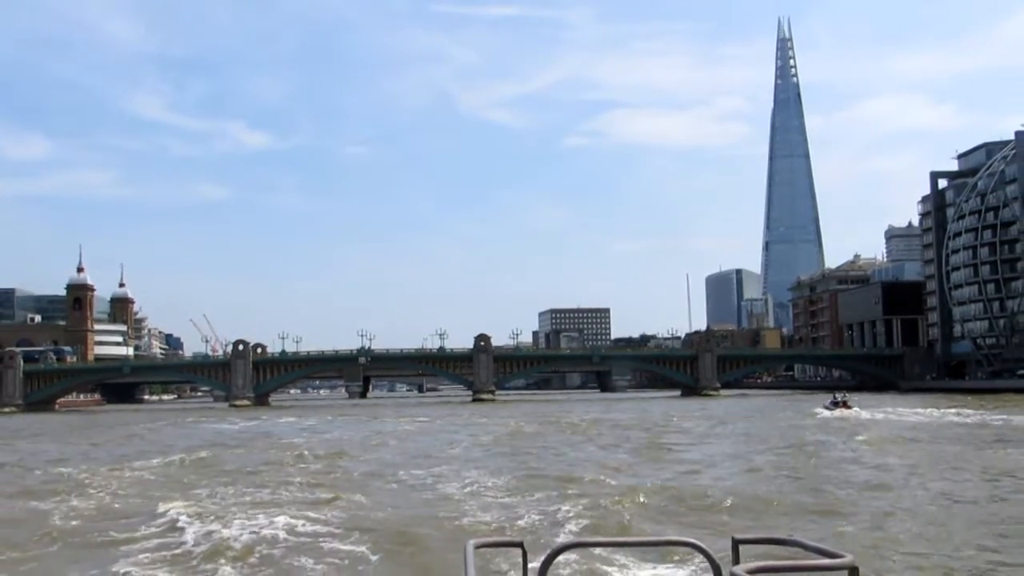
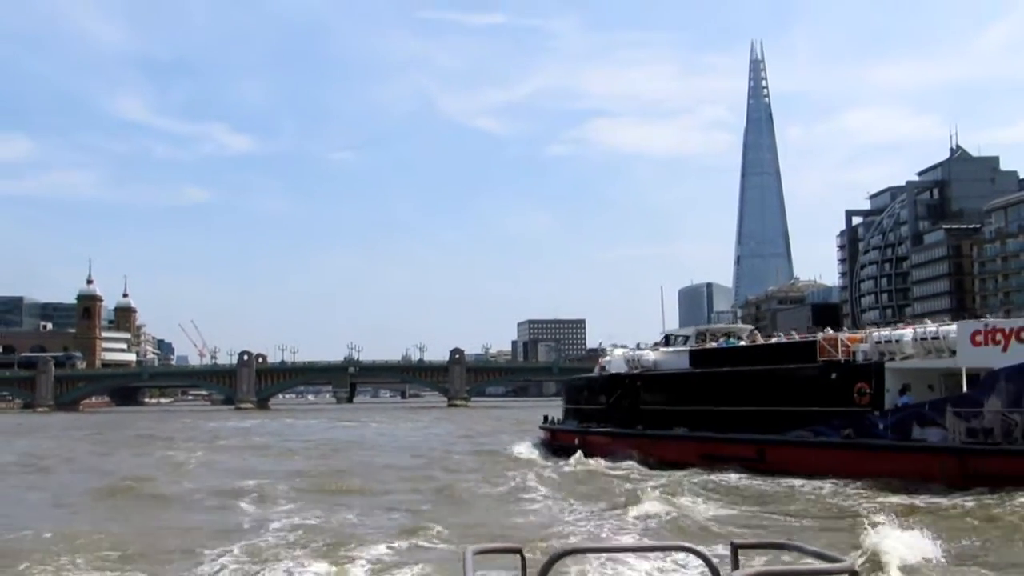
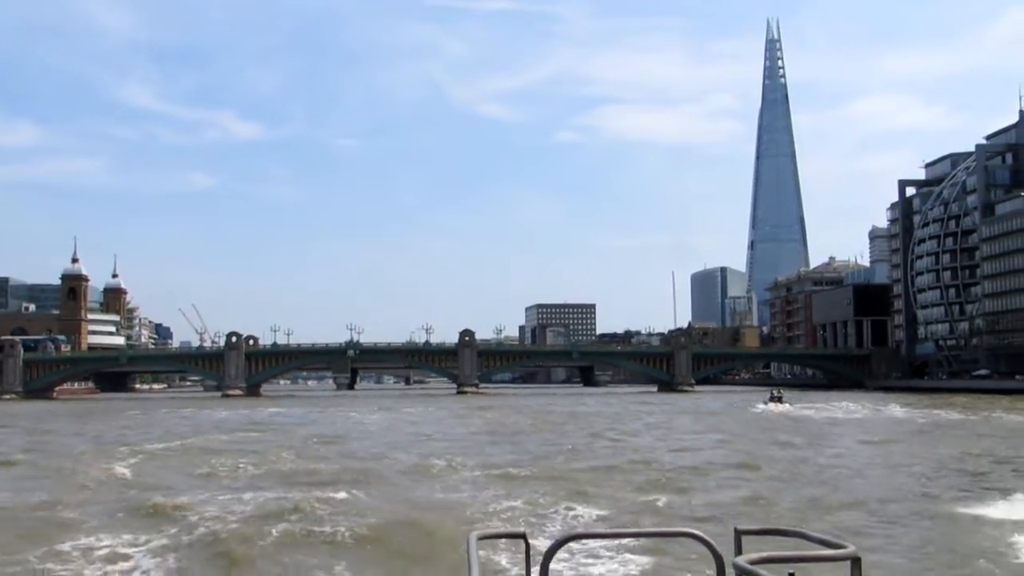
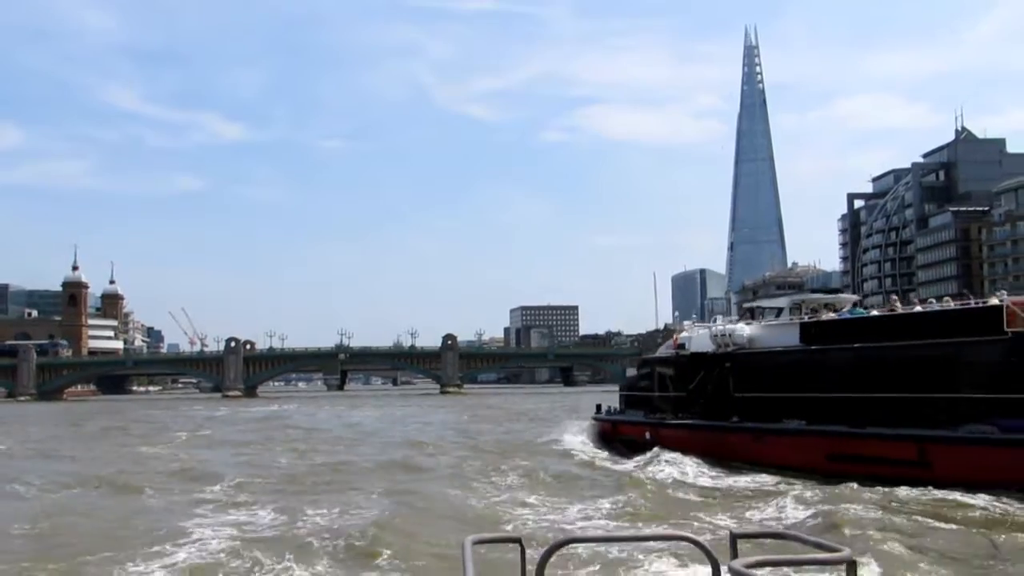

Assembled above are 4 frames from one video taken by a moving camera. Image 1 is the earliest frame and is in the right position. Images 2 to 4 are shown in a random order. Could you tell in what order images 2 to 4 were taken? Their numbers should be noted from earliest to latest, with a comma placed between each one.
3, 4, 2
